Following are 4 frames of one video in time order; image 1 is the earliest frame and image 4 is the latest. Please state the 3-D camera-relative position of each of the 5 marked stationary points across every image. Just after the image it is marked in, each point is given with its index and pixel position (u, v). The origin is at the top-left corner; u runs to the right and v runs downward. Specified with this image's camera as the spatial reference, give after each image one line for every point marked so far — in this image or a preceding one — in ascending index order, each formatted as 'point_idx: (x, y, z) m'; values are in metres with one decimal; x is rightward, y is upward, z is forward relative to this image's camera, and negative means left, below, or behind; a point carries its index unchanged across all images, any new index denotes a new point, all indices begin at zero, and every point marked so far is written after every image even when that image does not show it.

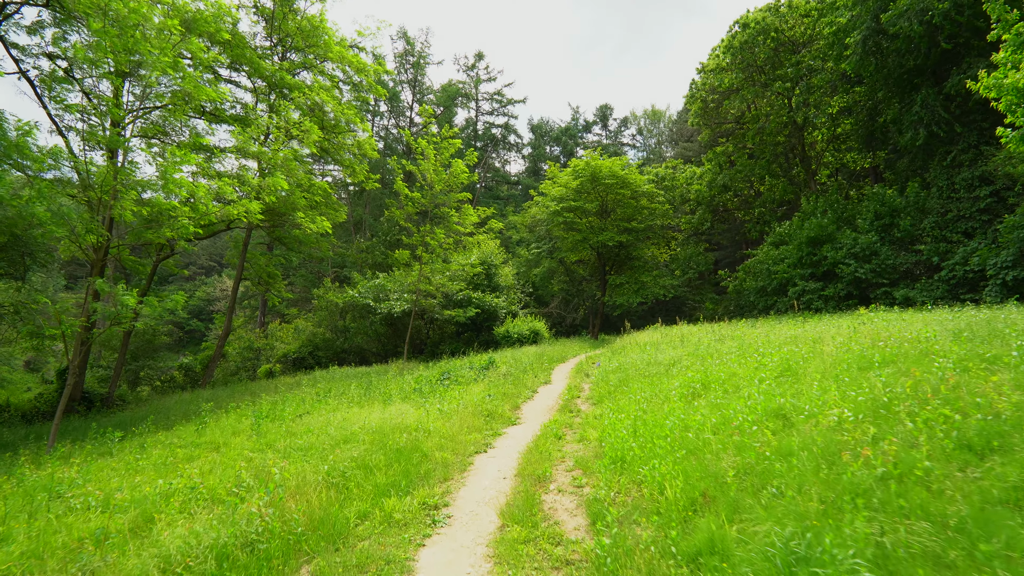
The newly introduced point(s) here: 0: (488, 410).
0: (-0.5, -2.4, +7.8) m
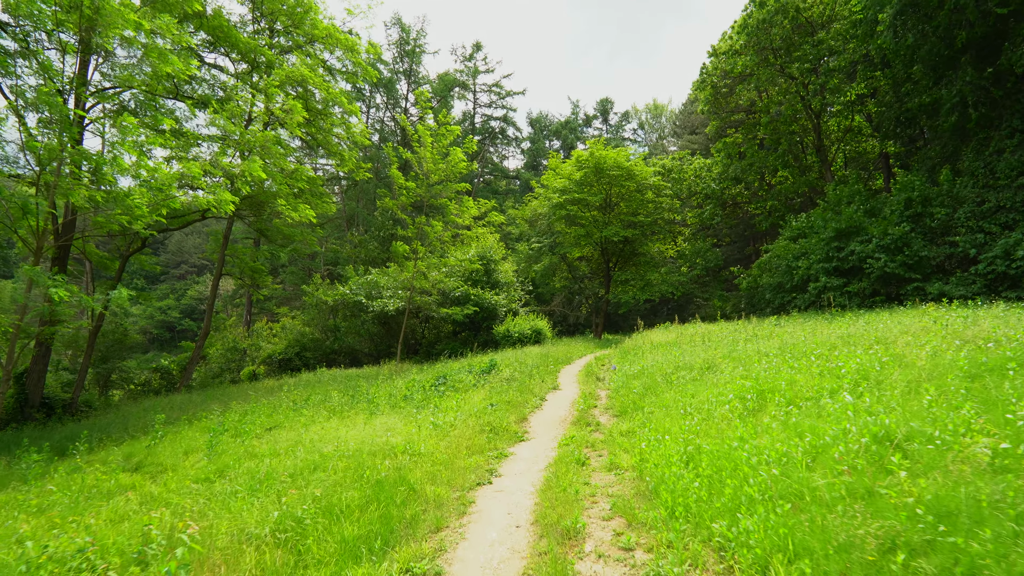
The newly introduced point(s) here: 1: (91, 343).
0: (-0.4, -2.2, +6.6) m
1: (-15.2, -2.0, +14.5) m
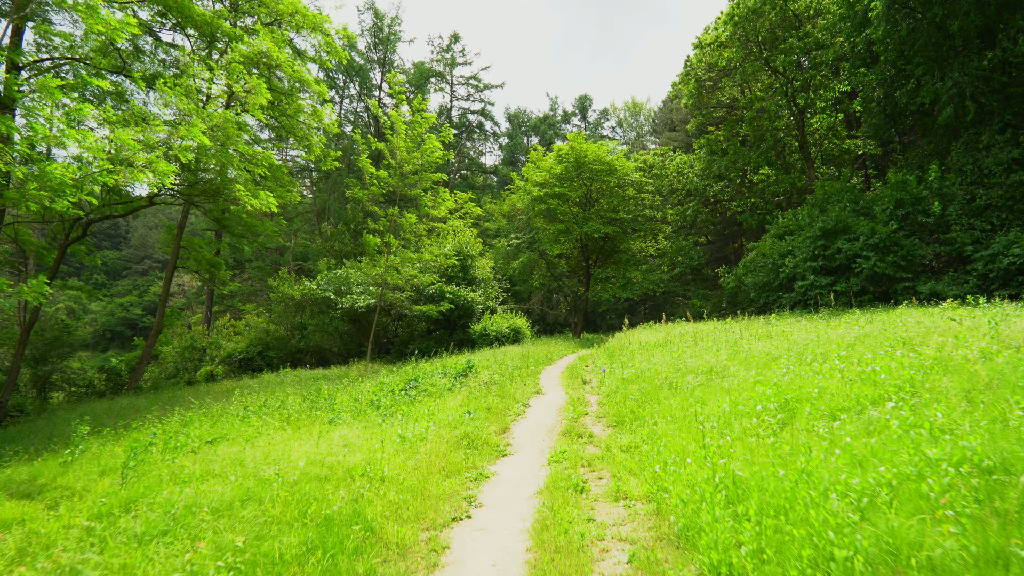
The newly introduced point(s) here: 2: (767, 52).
0: (-0.6, -2.1, +5.7) m
1: (-15.9, -1.7, +12.8) m
2: (+11.1, +10.3, +17.6) m
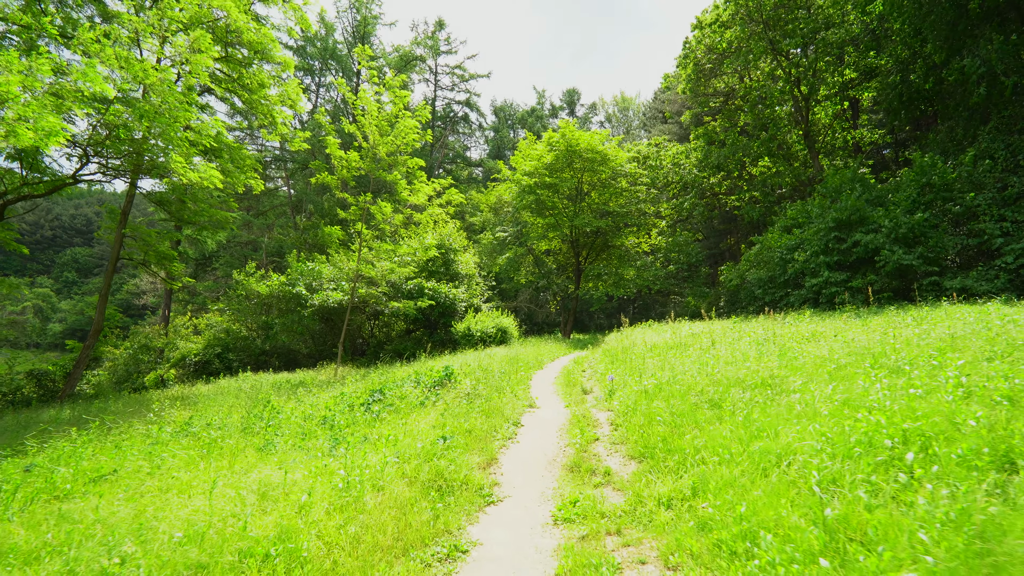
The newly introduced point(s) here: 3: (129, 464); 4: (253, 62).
0: (-0.7, -2.0, +4.1) m
1: (-16.3, -1.5, +10.6) m
2: (+10.6, +10.4, +16.4) m
3: (-4.7, -2.2, +4.9) m
4: (-9.4, +8.3, +14.4) m
